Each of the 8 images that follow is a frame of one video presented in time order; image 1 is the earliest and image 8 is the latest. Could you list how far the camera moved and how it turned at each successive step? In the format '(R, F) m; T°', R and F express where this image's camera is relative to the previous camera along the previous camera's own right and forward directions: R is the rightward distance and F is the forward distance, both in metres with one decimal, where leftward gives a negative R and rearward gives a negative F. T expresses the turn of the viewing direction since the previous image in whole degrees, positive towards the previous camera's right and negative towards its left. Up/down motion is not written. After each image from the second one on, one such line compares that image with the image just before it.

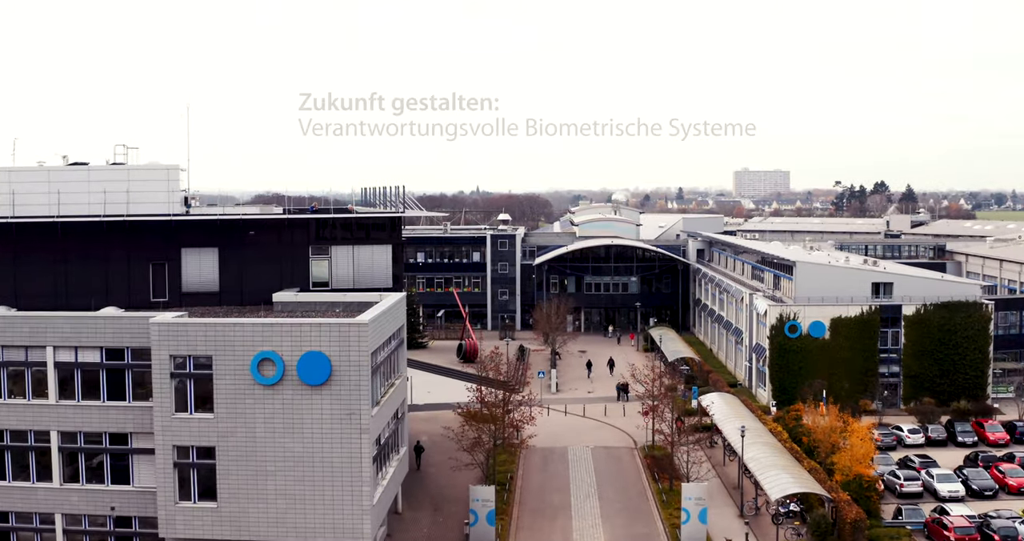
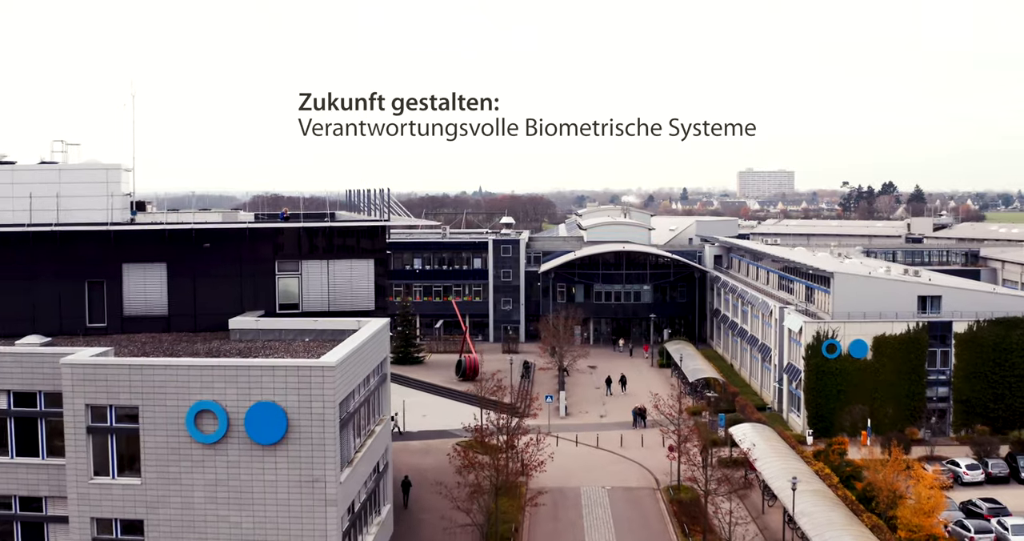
(-0.1, +4.7) m; 0°
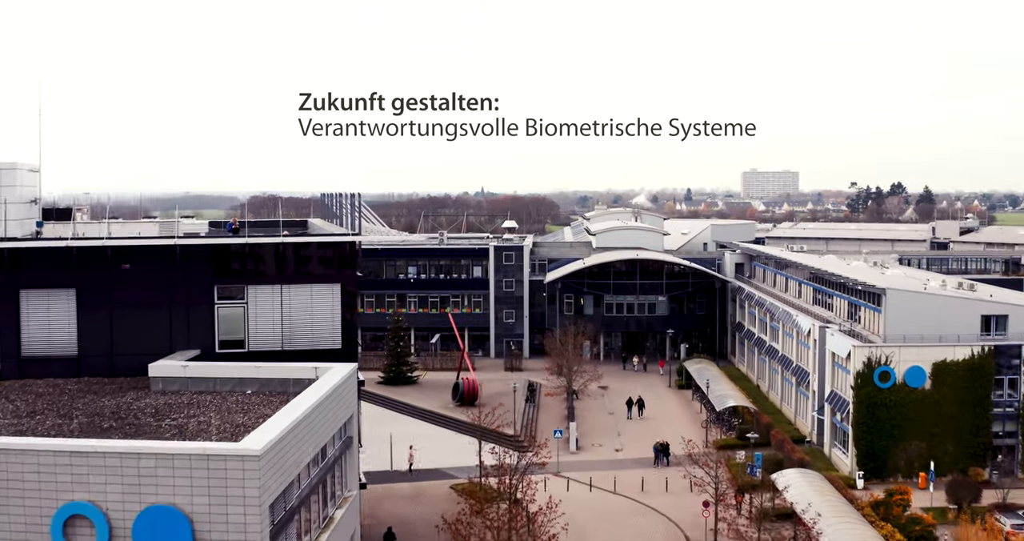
(0.0, +5.2) m; 0°
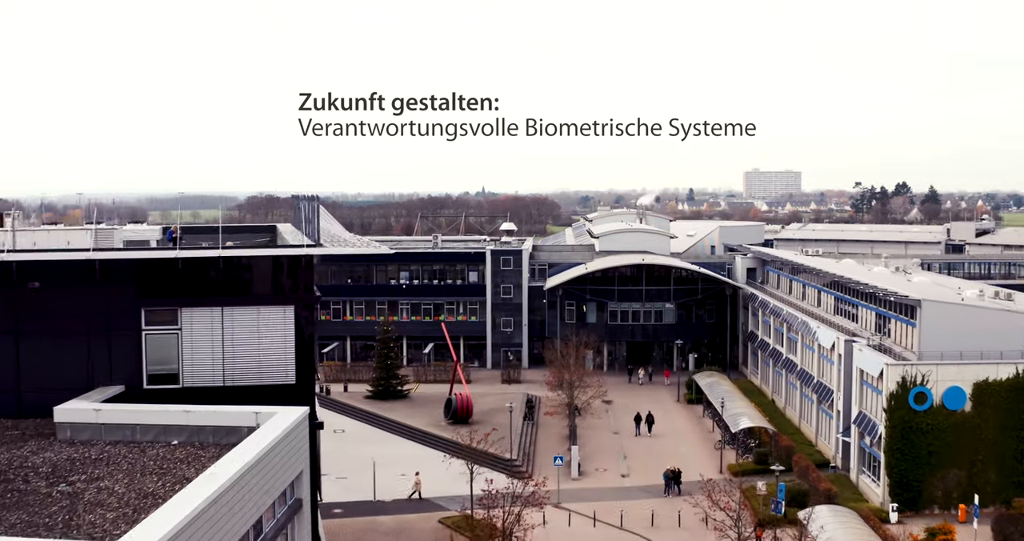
(+0.2, +3.3) m; 0°
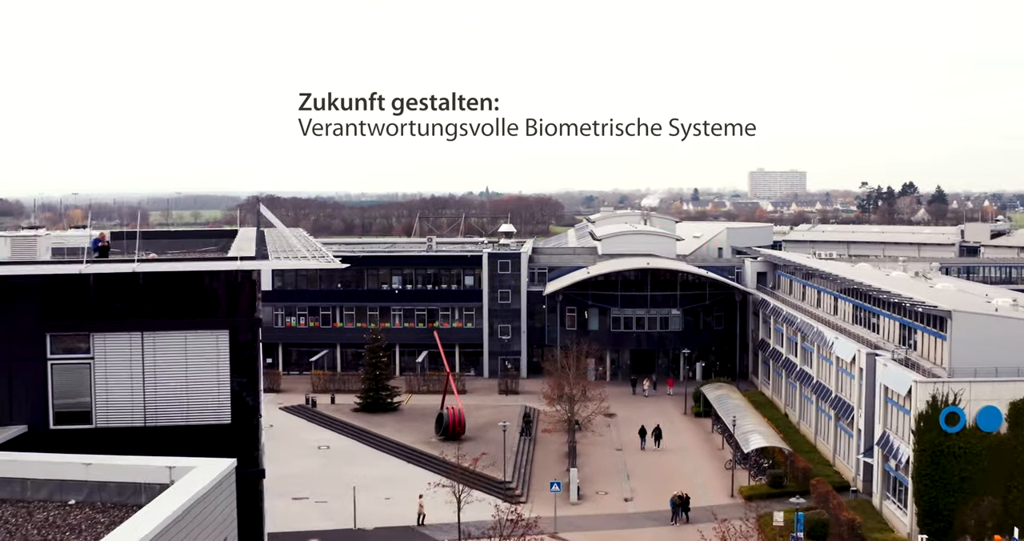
(+0.3, +2.6) m; 0°
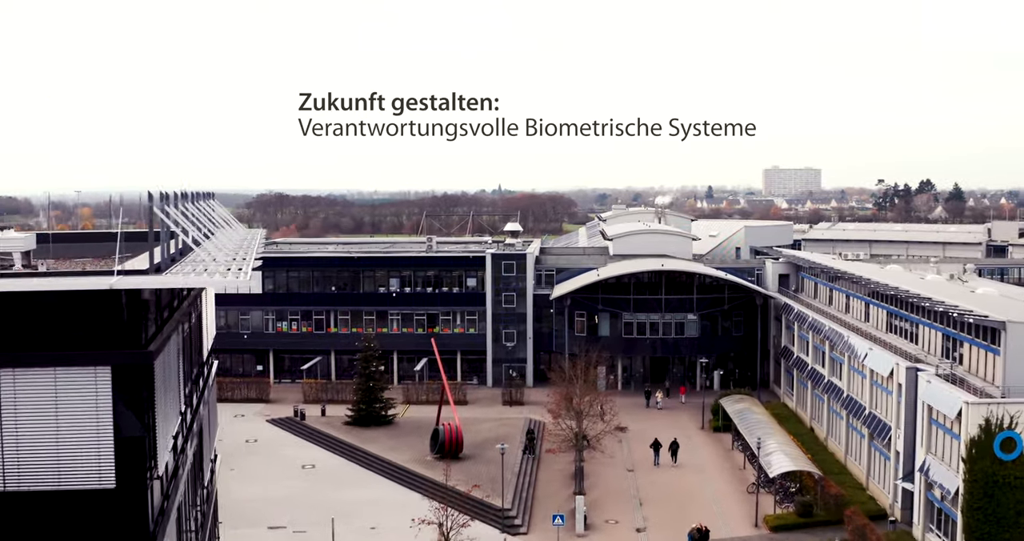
(+0.4, +3.2) m; -1°
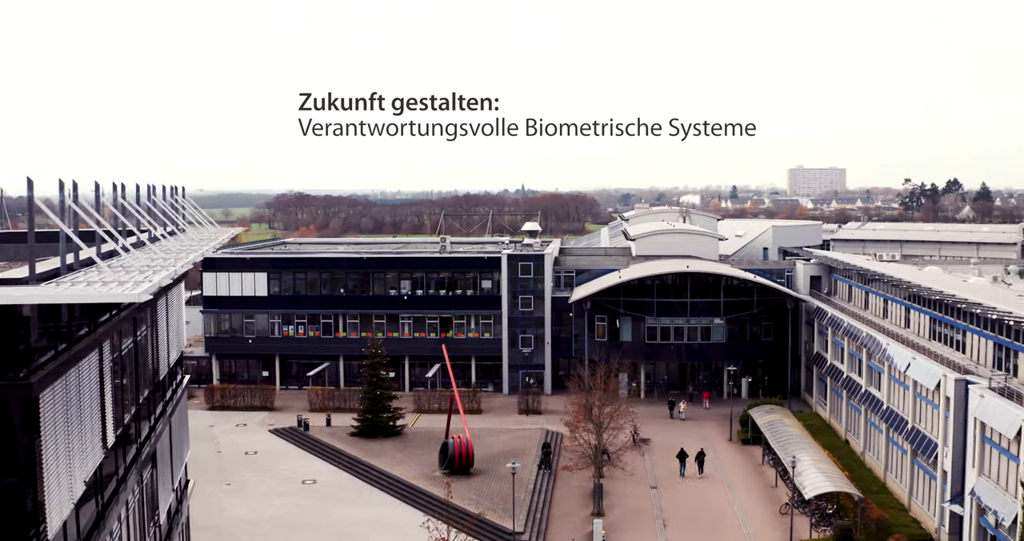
(+0.3, +2.3) m; -1°
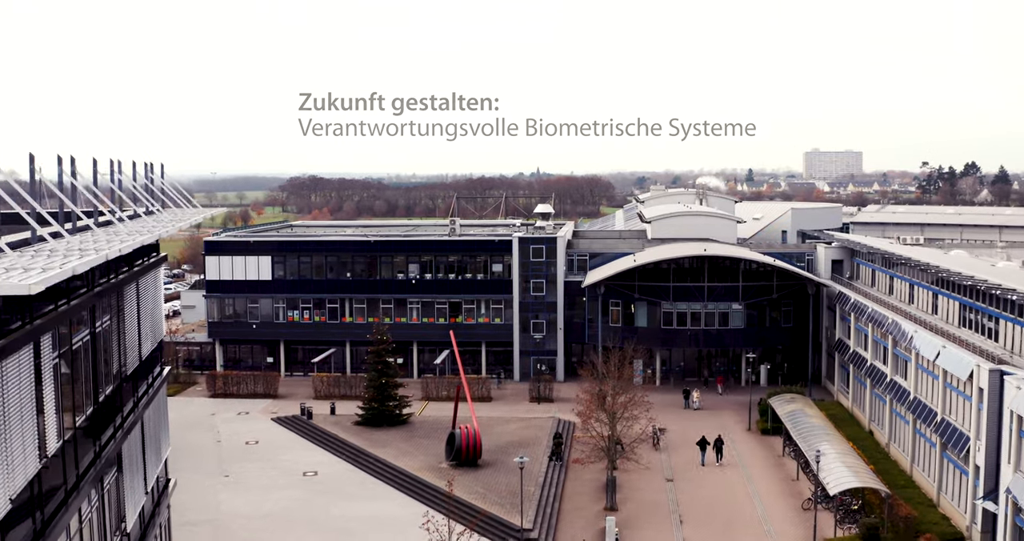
(+0.1, +1.4) m; -1°
